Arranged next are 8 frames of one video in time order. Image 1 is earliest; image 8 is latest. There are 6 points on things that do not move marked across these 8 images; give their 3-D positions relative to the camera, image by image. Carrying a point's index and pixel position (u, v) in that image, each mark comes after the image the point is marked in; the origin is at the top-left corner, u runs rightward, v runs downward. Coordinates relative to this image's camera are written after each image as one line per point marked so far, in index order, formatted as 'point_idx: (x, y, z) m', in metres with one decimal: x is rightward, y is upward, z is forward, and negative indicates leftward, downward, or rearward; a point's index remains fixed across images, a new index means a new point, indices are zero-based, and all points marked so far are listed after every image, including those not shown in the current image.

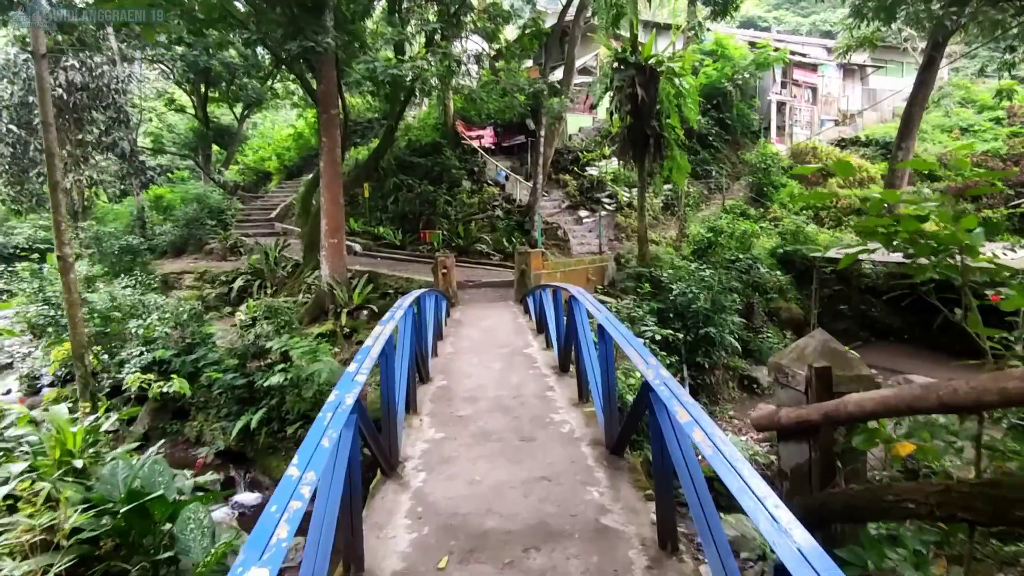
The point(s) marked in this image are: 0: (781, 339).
0: (+4.4, -0.8, +9.8) m
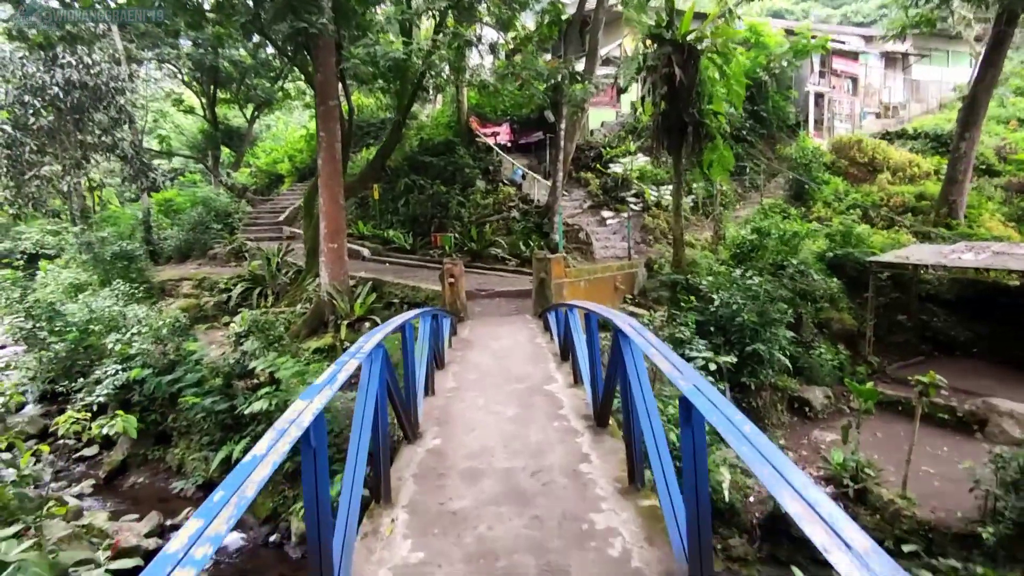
0: (+4.7, -1.0, +8.6) m
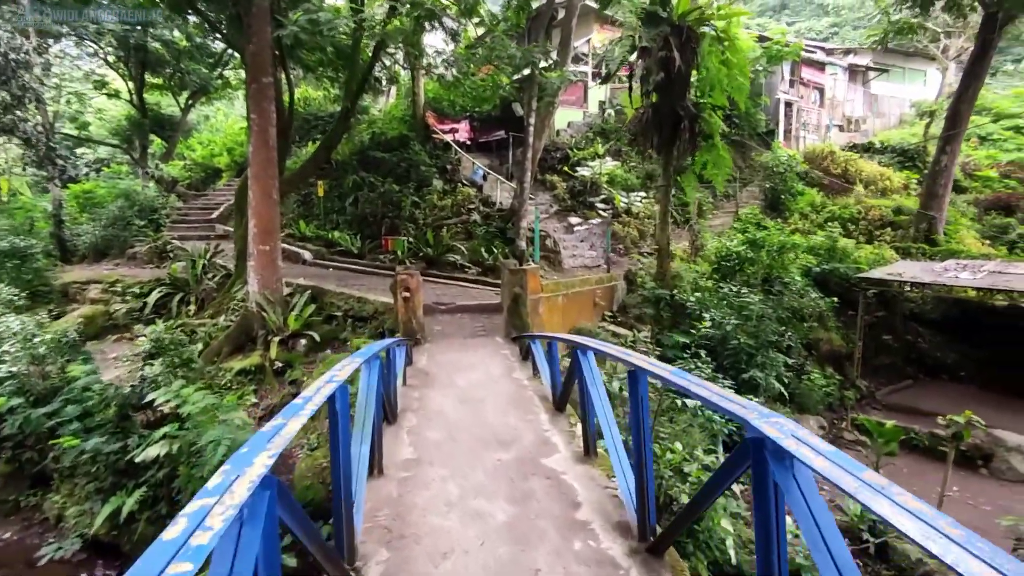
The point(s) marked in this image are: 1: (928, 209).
0: (+4.2, -1.2, +7.9) m
1: (+7.2, +1.4, +10.3) m
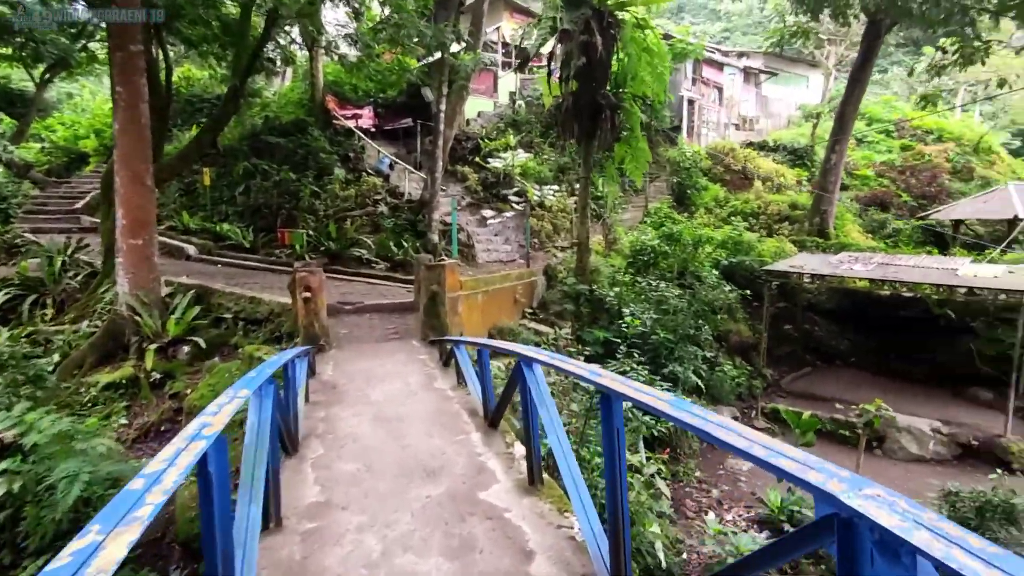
0: (+3.0, -1.1, +8.1) m
1: (+5.7, +1.5, +10.9) m
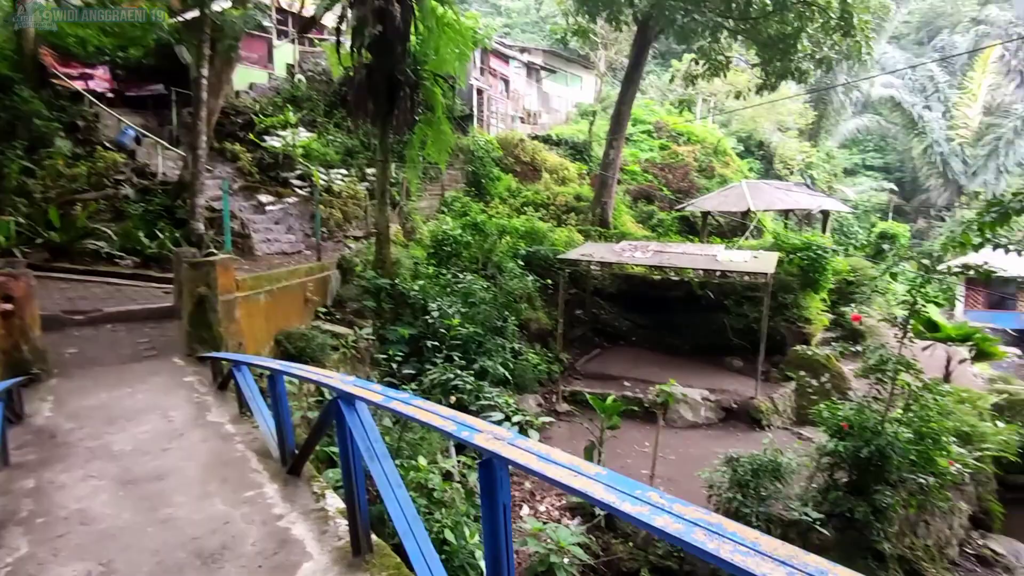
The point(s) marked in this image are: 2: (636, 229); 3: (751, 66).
0: (+0.3, -1.0, +8.2) m
1: (+1.8, +1.8, +11.7) m
2: (+2.6, +1.2, +12.3) m
3: (+4.6, +4.3, +11.5) m
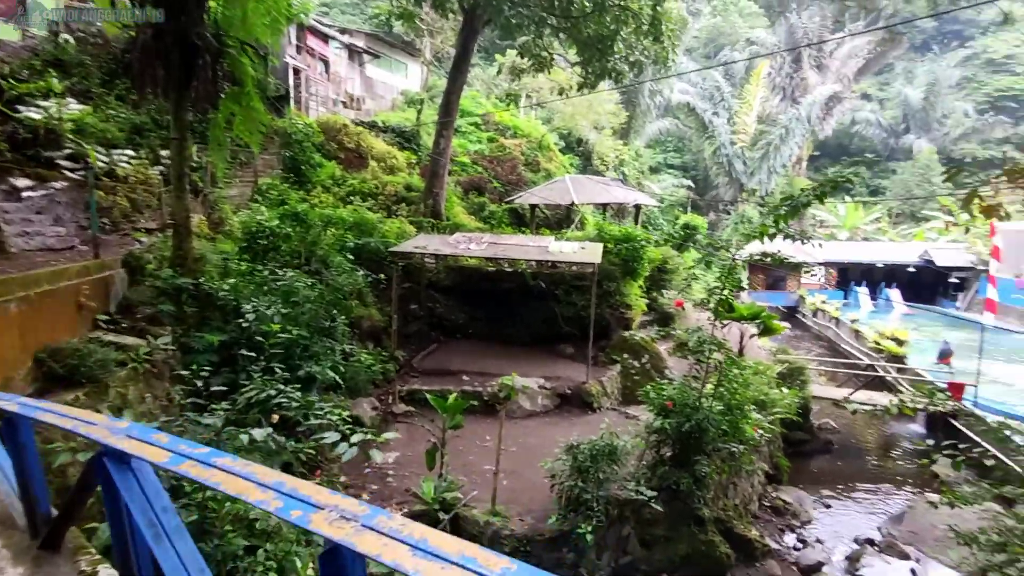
0: (-1.8, -0.9, +7.7) m
1: (-1.5, +2.0, +11.4) m
2: (-0.9, +1.4, +12.2) m
3: (+1.2, +4.5, +12.0) m
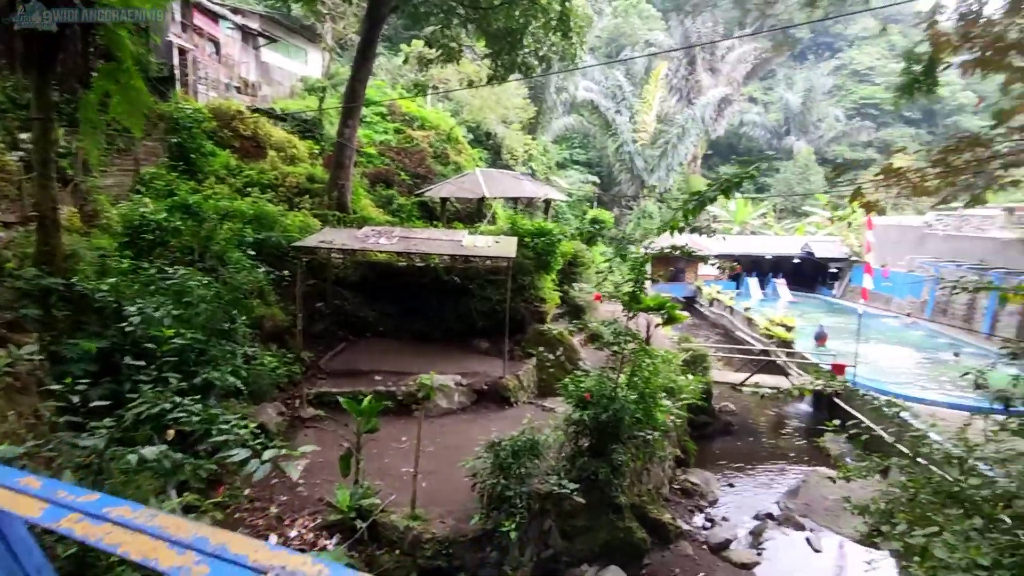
0: (-2.9, -0.9, +7.3) m
1: (-3.2, +2.0, +10.9) m
2: (-2.7, +1.5, +11.8) m
3: (-0.6, +4.6, +11.9) m
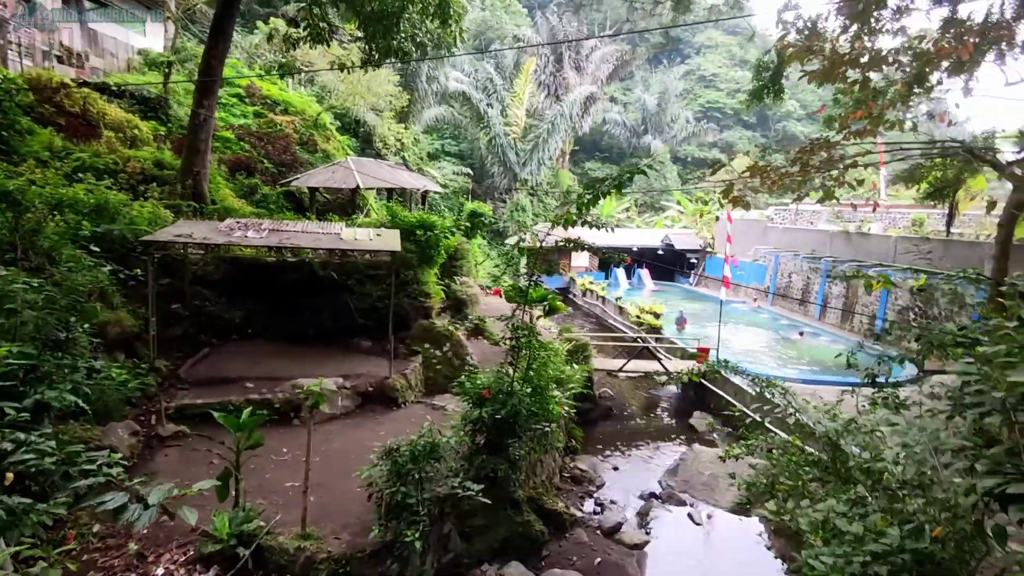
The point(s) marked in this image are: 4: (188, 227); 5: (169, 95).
0: (-4.1, -0.9, +6.3) m
1: (-5.3, +2.0, +9.8) m
2: (-5.0, +1.5, +10.7) m
3: (-3.0, +4.7, +11.3) m
4: (-4.3, +0.8, +7.8) m
5: (-7.6, +4.3, +13.2) m
